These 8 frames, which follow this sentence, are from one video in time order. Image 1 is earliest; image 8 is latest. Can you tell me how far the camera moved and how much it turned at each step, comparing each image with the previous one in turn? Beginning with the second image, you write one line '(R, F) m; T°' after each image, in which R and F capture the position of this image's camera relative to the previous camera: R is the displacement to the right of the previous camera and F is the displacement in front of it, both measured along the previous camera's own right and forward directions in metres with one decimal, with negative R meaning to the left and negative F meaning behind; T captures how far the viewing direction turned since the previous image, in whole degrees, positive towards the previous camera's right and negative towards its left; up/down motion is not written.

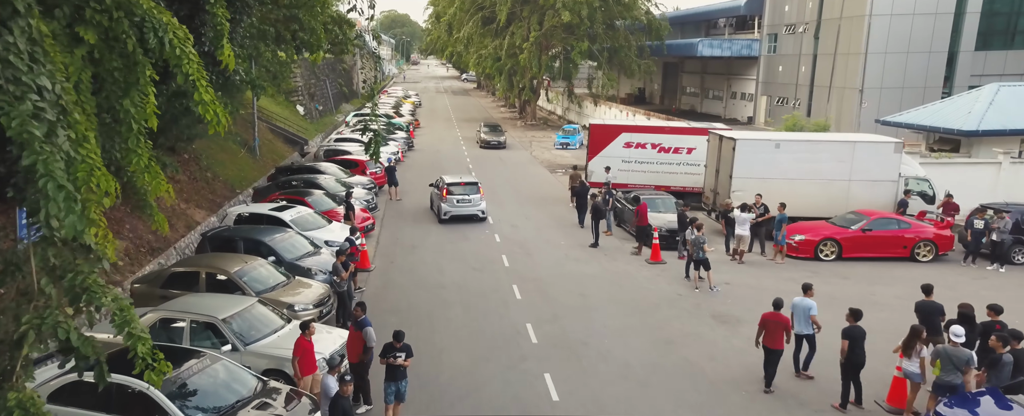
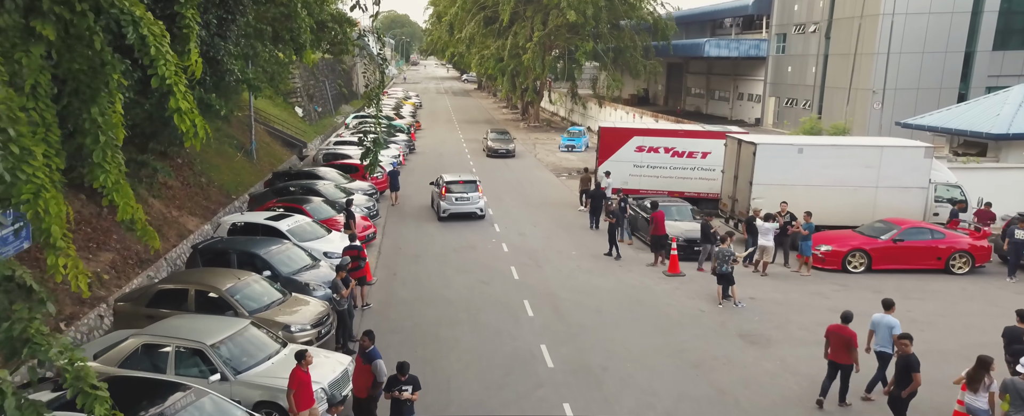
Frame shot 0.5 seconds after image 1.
(-0.2, +1.0) m; 0°
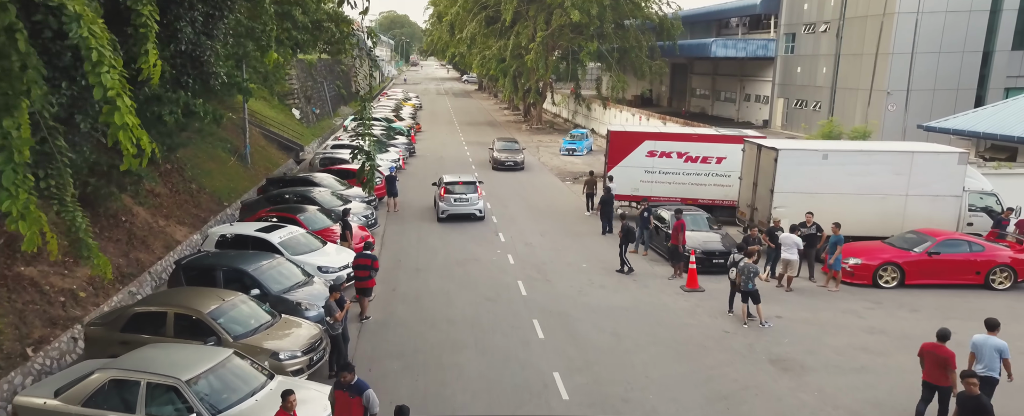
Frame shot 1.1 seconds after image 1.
(-0.2, +1.1) m; 0°
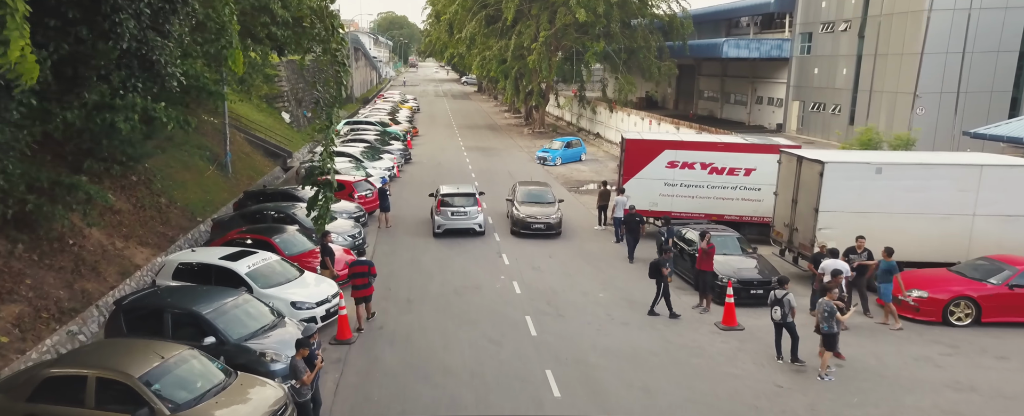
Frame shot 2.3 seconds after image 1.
(-0.1, +2.3) m; 0°
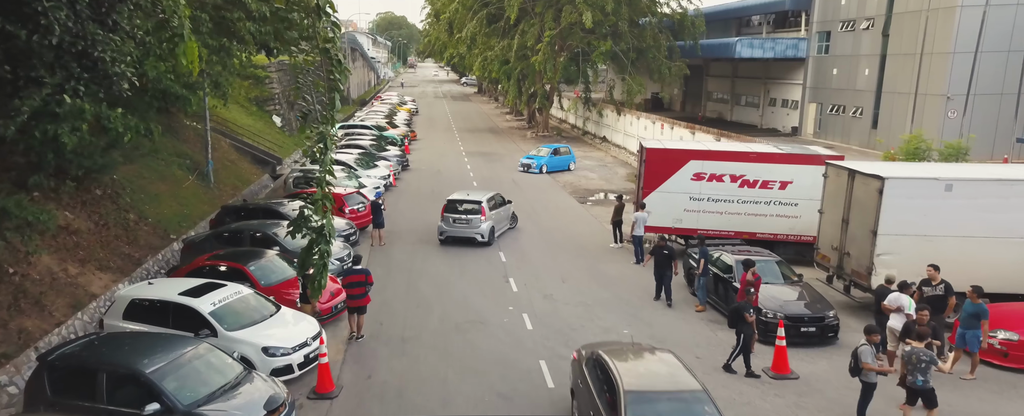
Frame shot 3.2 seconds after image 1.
(-0.2, +2.1) m; 0°
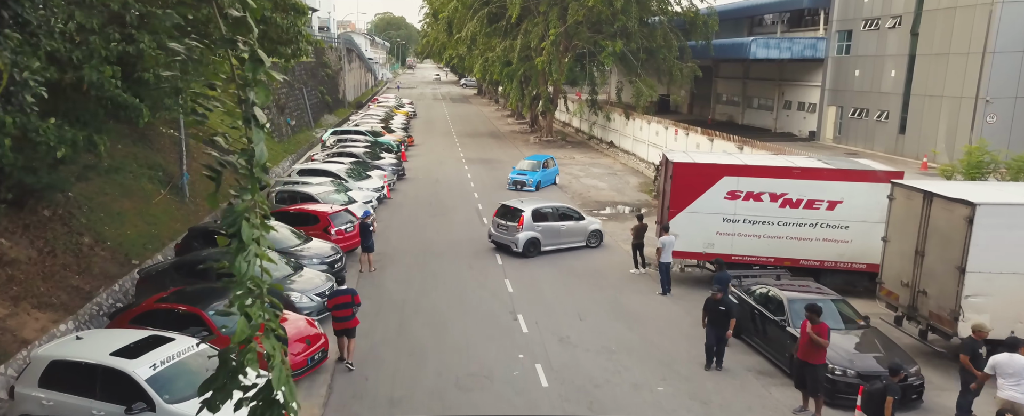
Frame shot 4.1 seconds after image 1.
(-0.2, +2.3) m; 0°
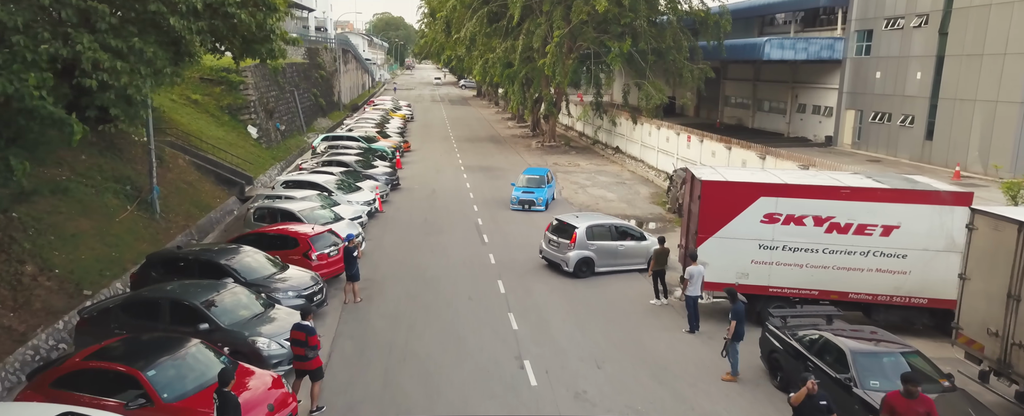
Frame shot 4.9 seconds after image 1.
(-0.1, +2.1) m; 0°
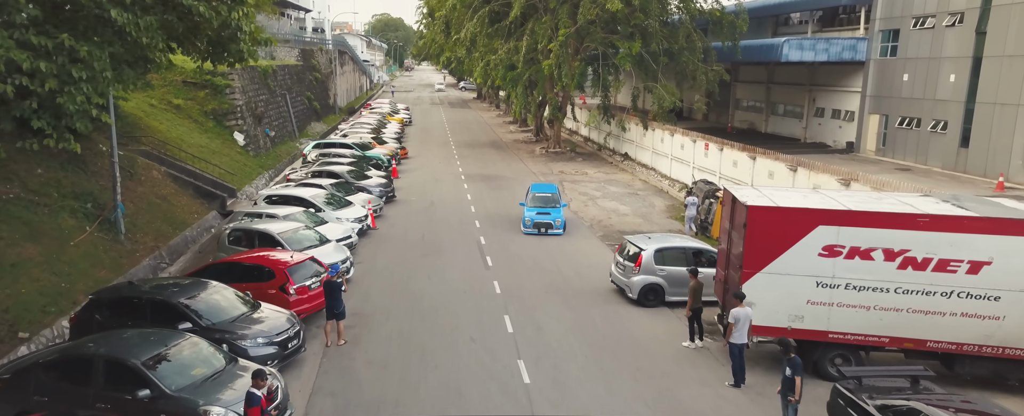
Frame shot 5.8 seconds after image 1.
(-0.2, +2.2) m; 0°
